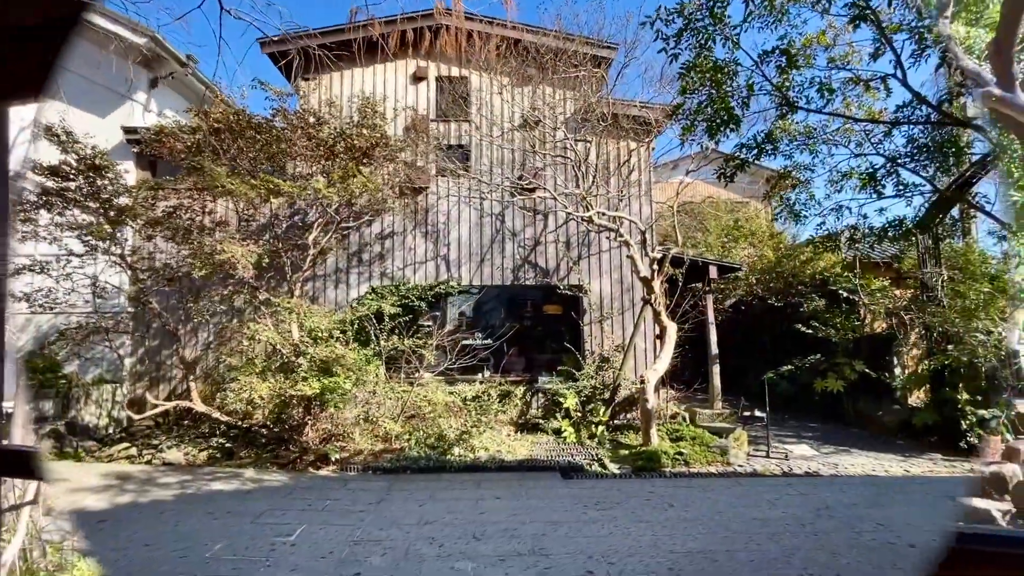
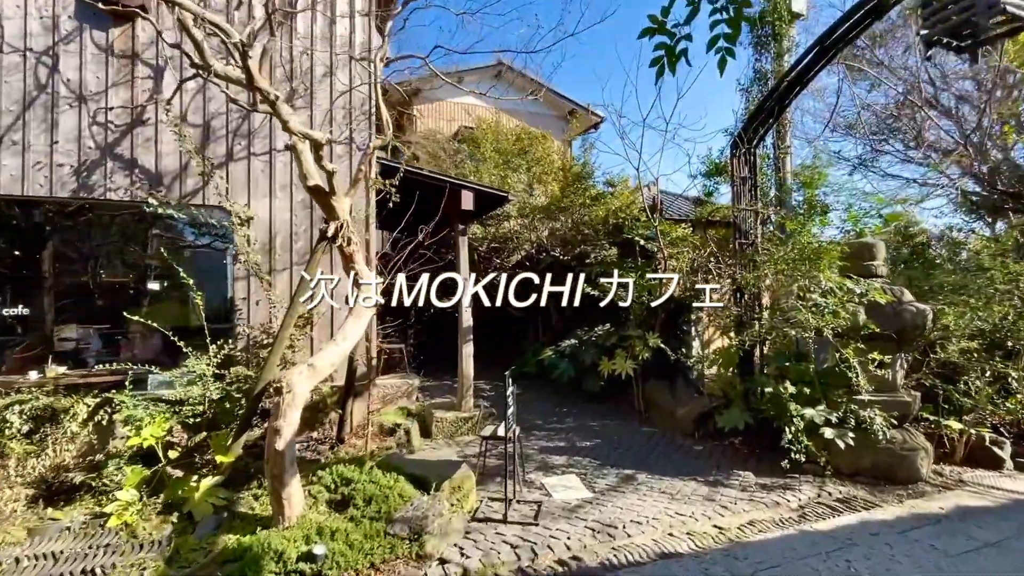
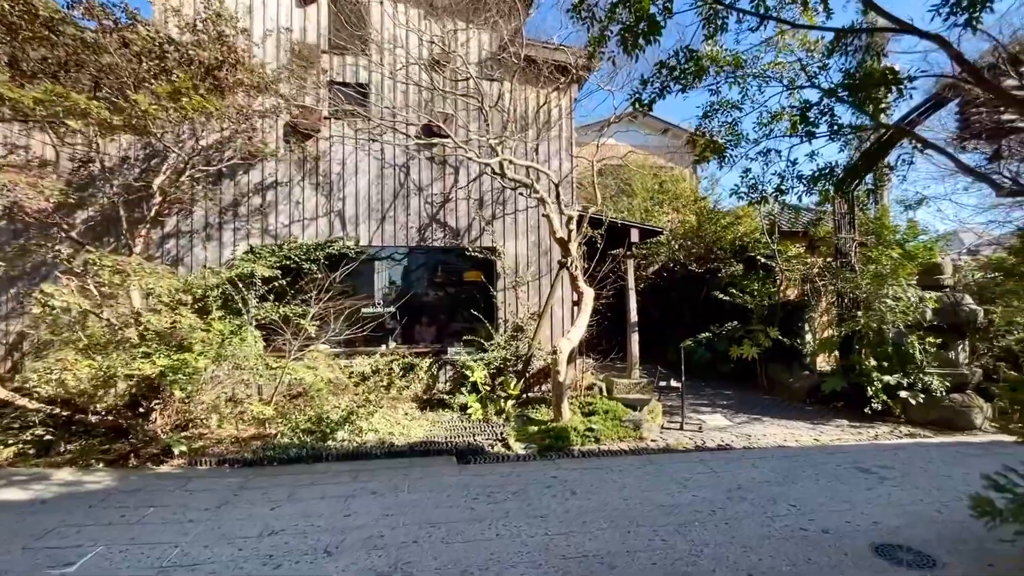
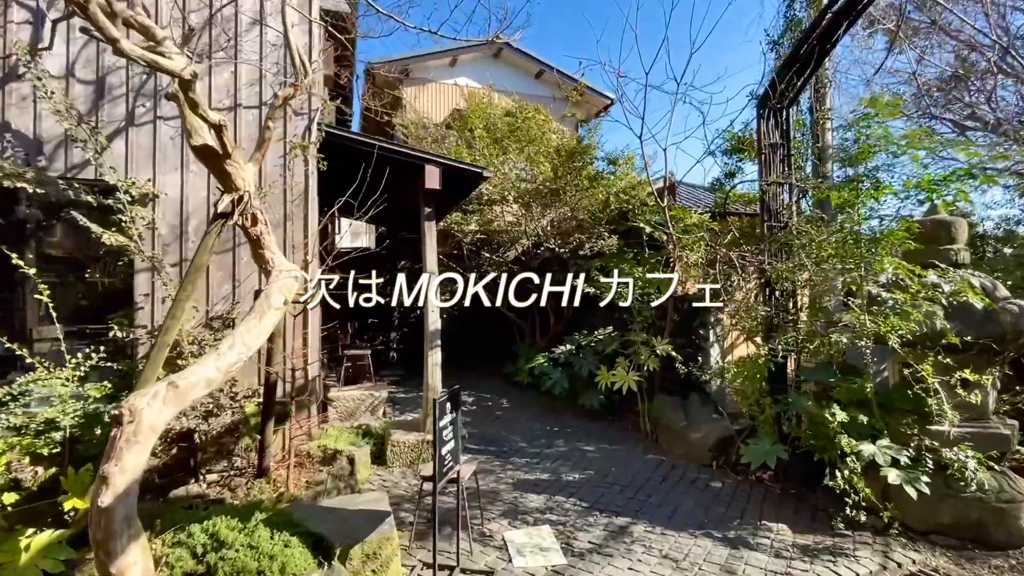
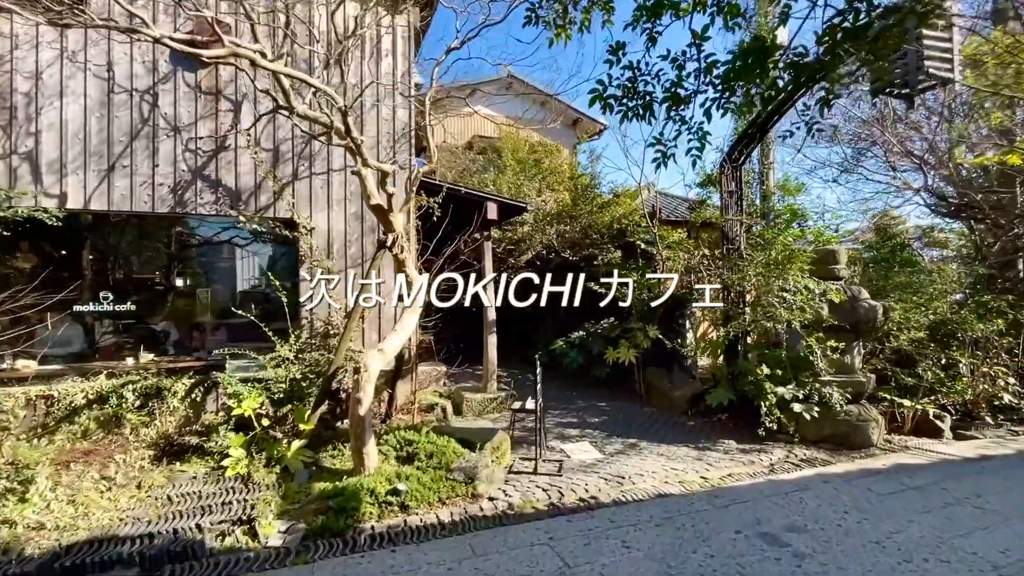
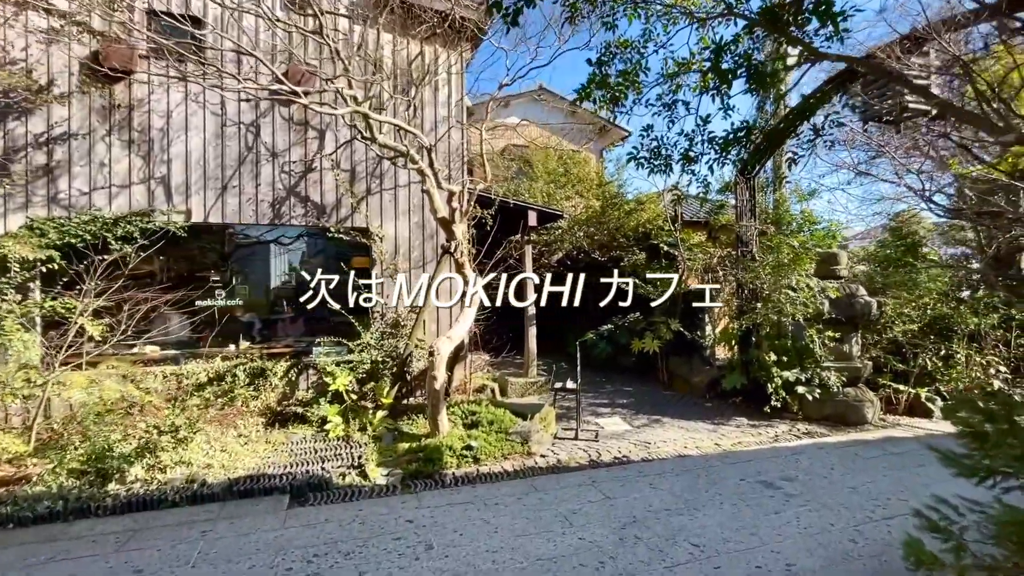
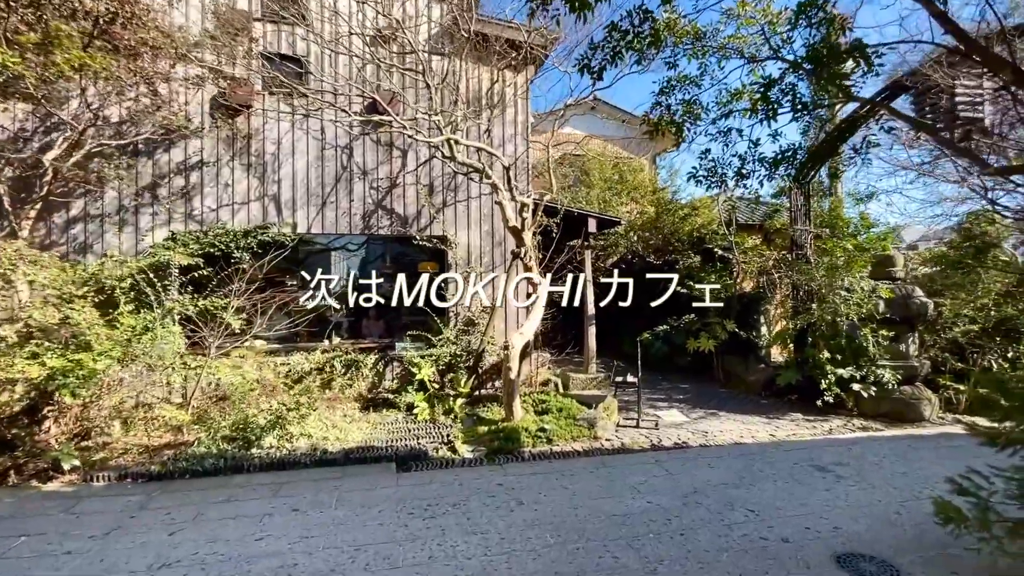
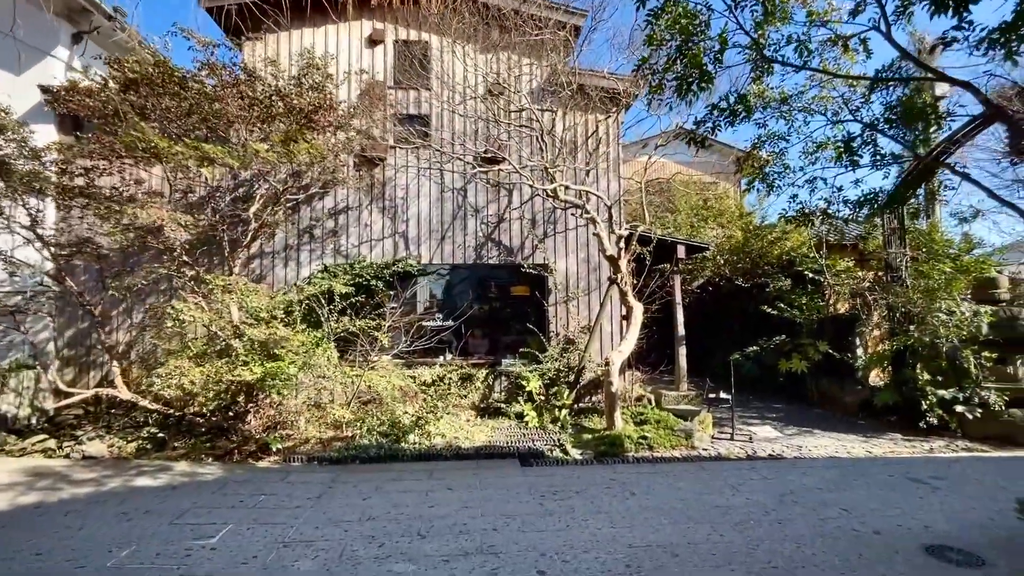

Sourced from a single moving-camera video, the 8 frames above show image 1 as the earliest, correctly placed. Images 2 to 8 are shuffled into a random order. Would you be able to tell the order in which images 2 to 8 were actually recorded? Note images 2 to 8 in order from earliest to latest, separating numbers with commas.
8, 3, 7, 6, 5, 2, 4
